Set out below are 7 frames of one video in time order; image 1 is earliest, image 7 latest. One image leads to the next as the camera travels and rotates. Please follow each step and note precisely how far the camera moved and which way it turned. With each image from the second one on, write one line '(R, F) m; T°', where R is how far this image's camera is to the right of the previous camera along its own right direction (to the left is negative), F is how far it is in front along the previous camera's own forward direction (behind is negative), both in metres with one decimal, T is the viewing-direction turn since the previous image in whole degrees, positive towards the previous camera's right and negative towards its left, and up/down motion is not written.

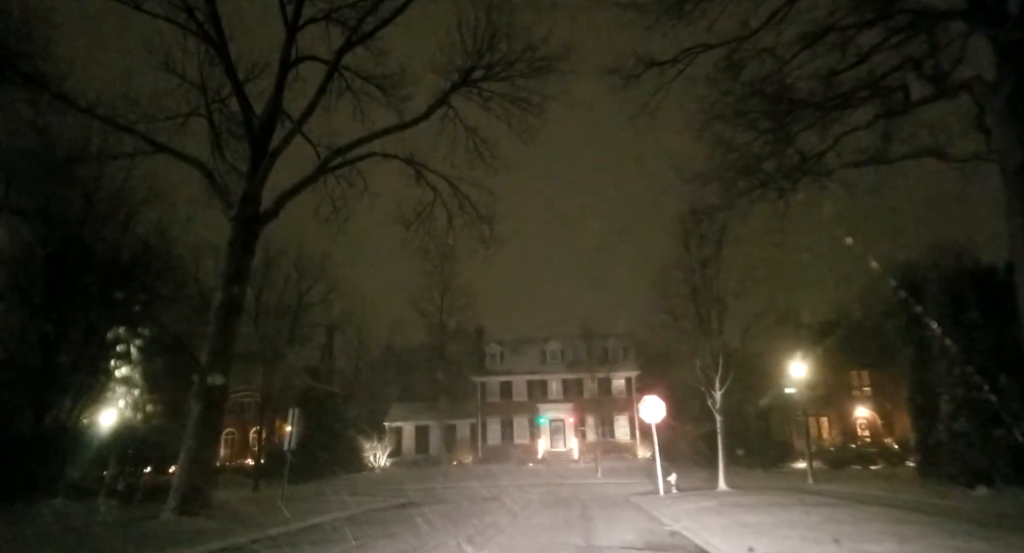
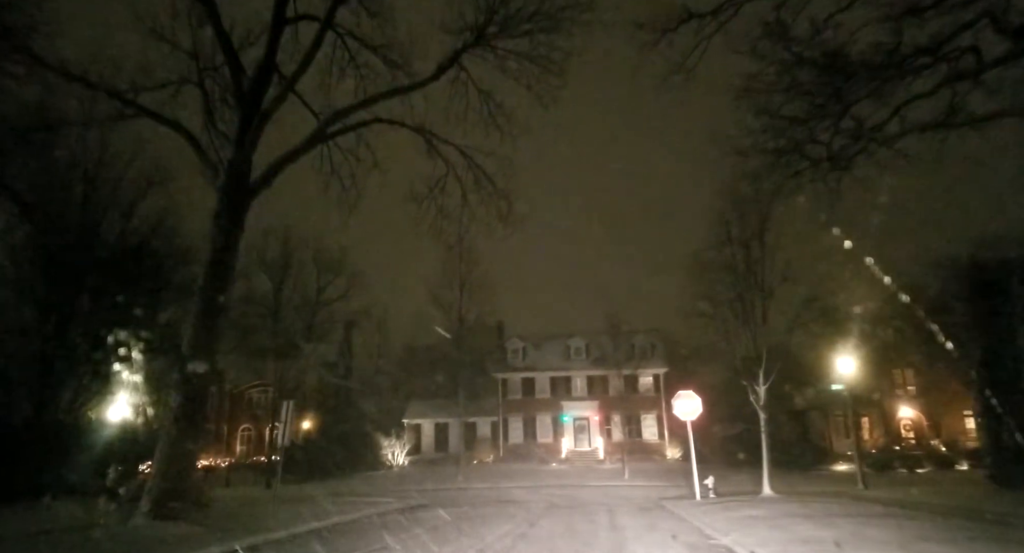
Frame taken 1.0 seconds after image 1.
(+0.1, +1.6) m; -2°
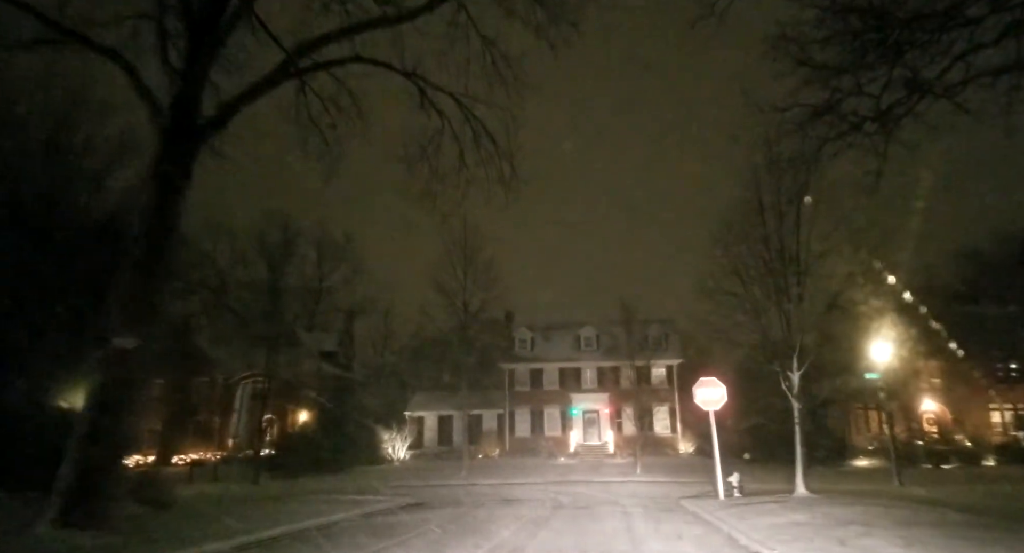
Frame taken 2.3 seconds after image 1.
(+0.1, +1.8) m; -1°
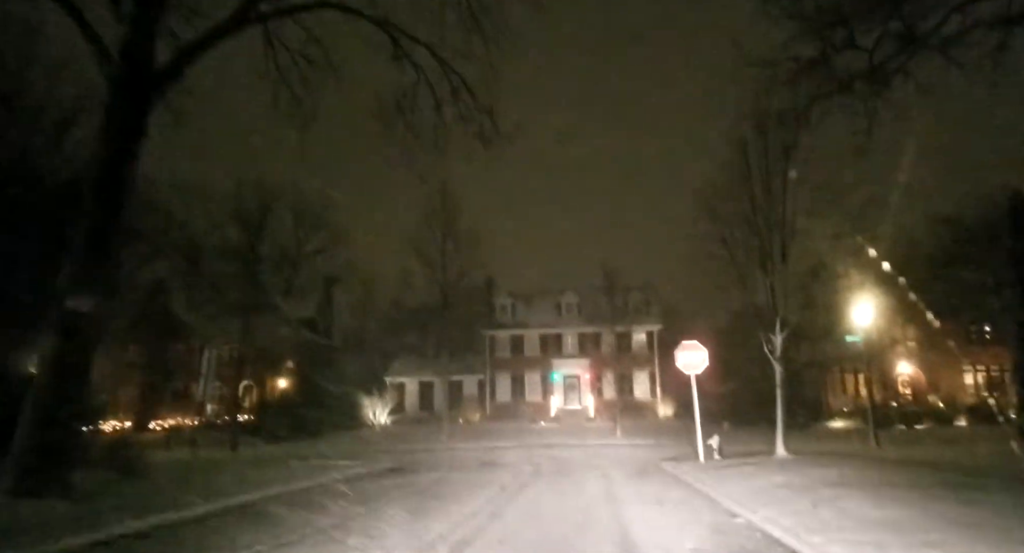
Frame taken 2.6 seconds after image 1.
(+0.1, +0.4) m; +2°
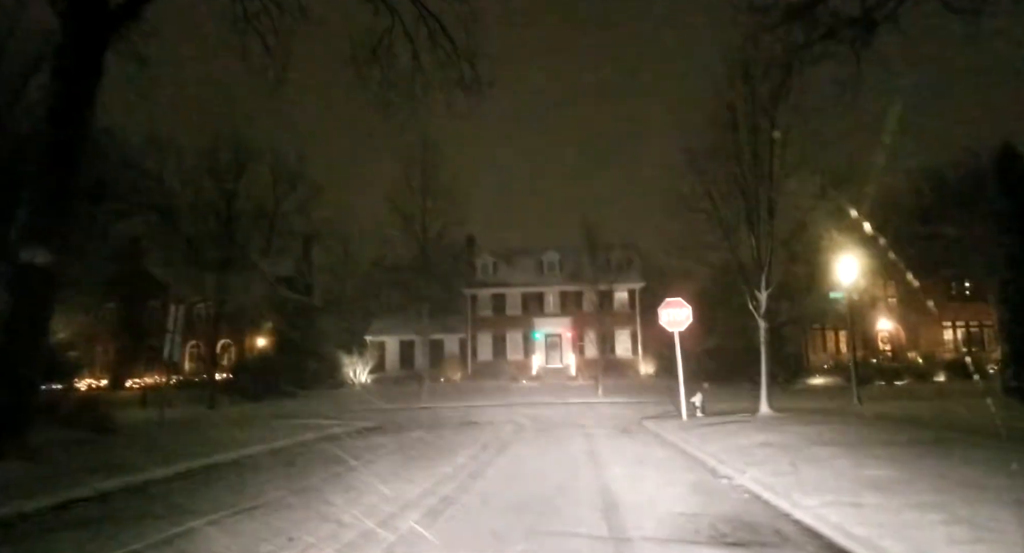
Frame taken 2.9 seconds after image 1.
(0.0, +0.5) m; +2°
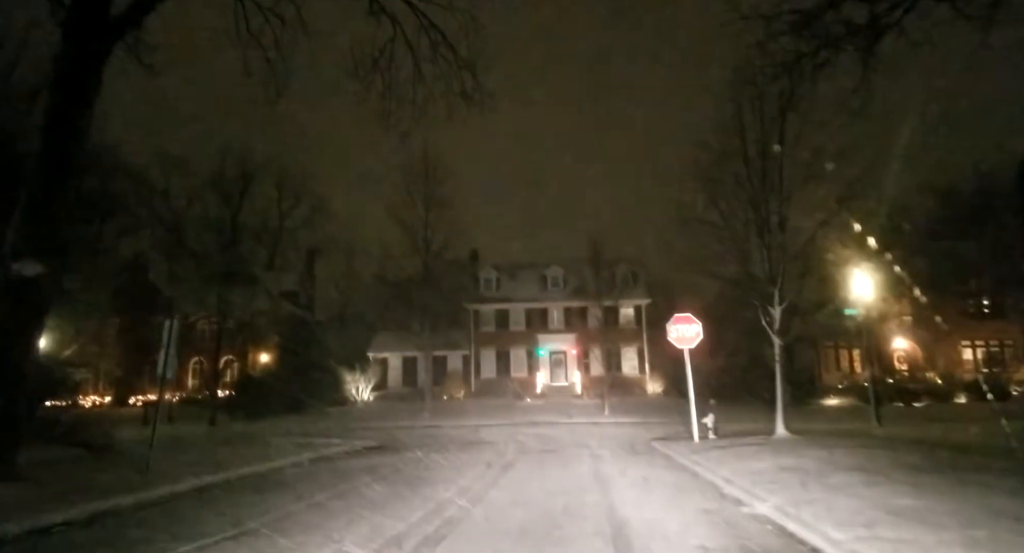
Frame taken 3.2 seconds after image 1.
(0.0, +0.5) m; 0°
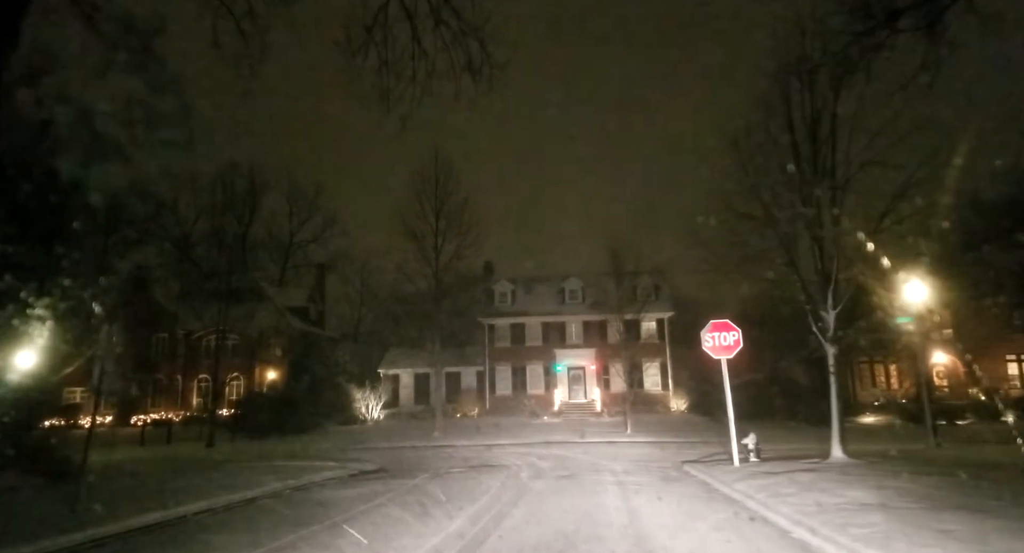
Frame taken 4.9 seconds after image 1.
(+0.1, +1.6) m; -2°
